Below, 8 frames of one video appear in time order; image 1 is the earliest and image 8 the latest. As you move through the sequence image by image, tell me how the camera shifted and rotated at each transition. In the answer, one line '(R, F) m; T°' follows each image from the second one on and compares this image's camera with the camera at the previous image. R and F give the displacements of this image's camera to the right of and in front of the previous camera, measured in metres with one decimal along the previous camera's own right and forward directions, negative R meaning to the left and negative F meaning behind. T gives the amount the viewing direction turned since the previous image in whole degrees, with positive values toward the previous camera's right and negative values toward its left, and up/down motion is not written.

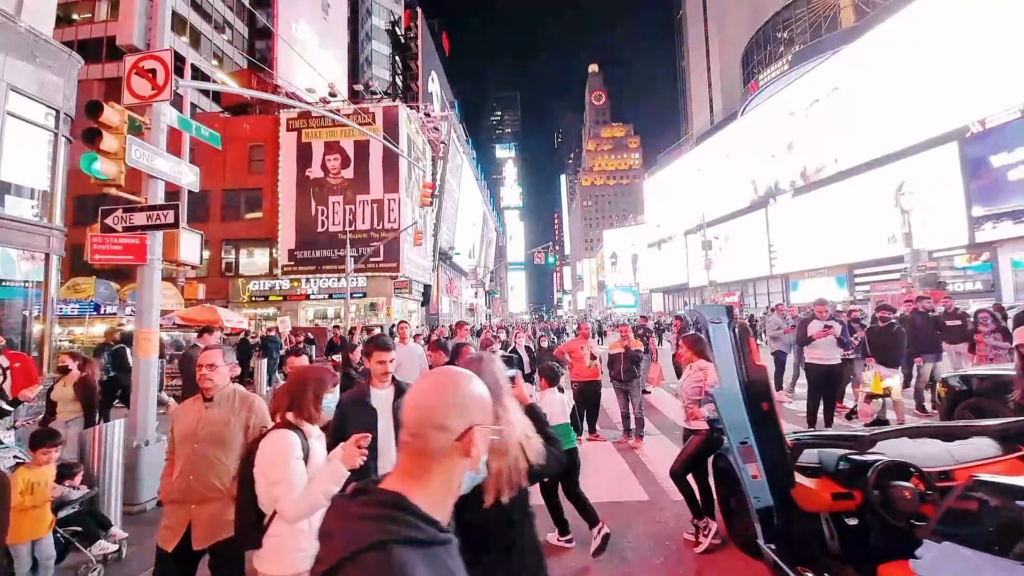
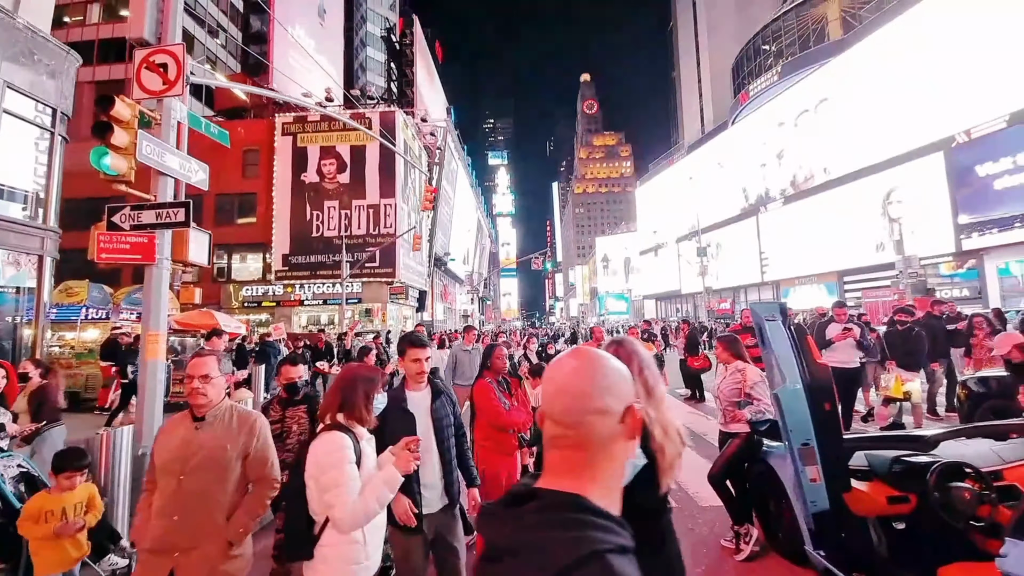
(-0.5, +0.2) m; +1°
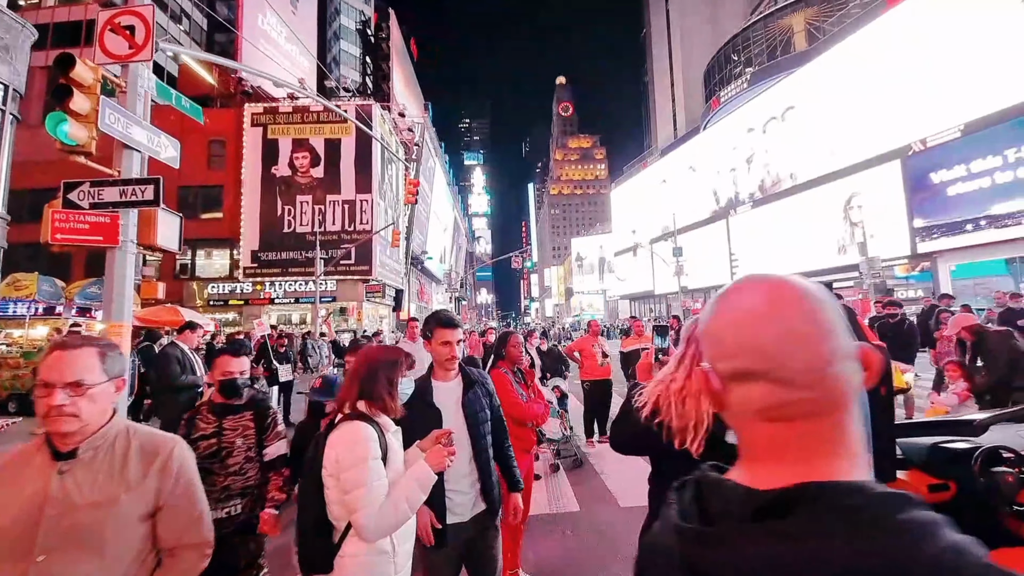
(-0.5, +0.4) m; +3°
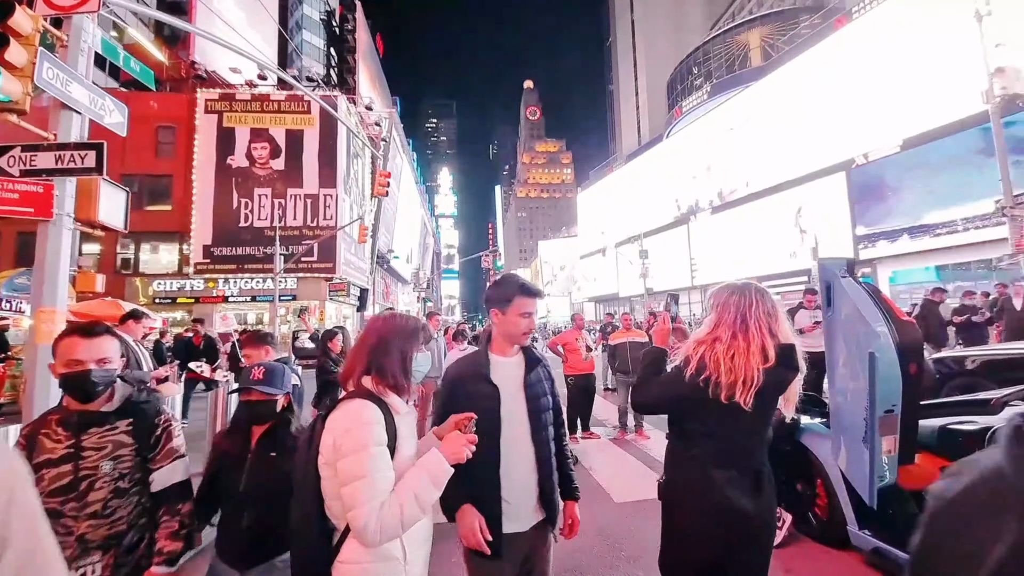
(-0.4, +0.4) m; +5°
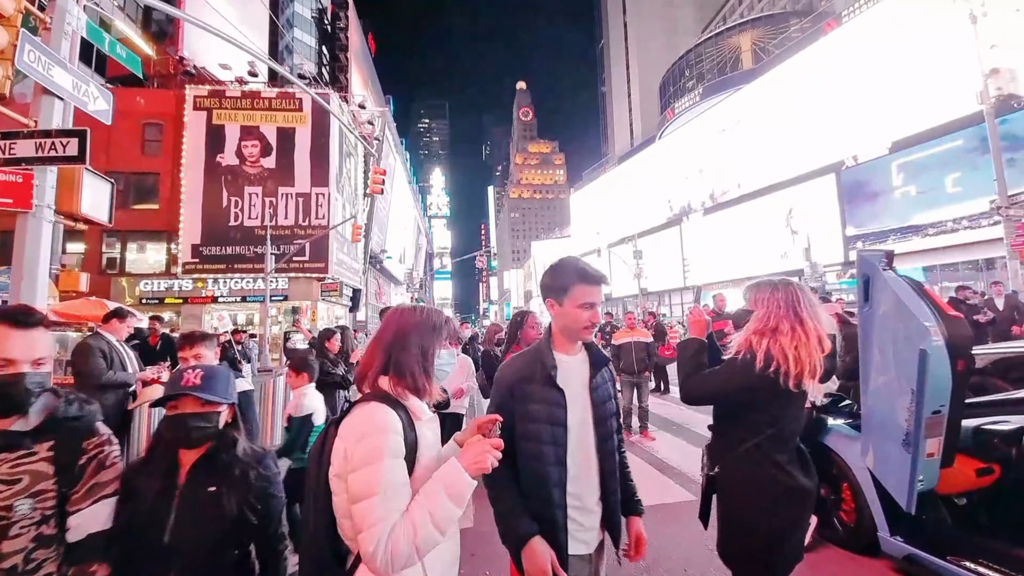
(-0.2, +0.2) m; +1°
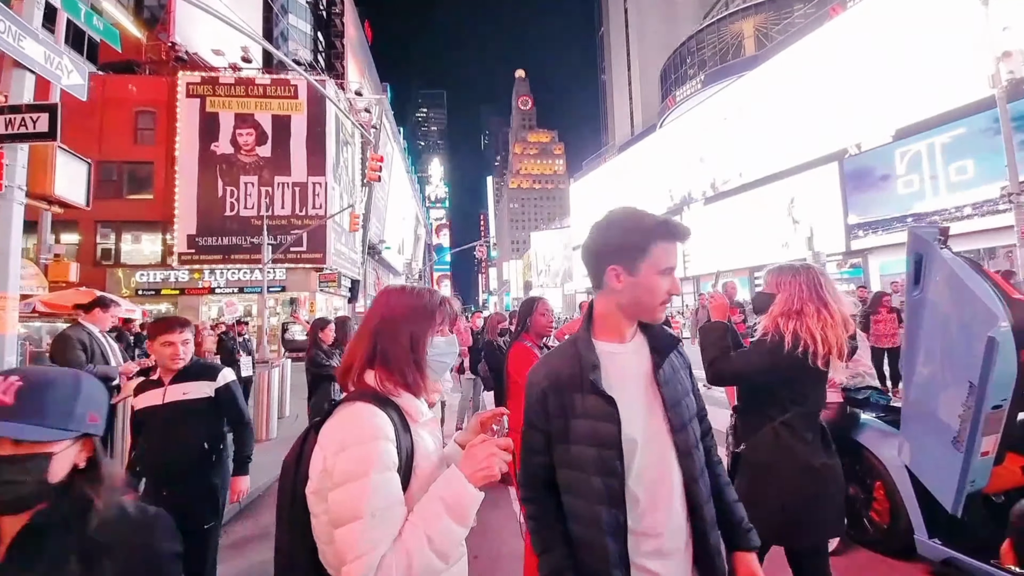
(-0.1, +0.3) m; 0°
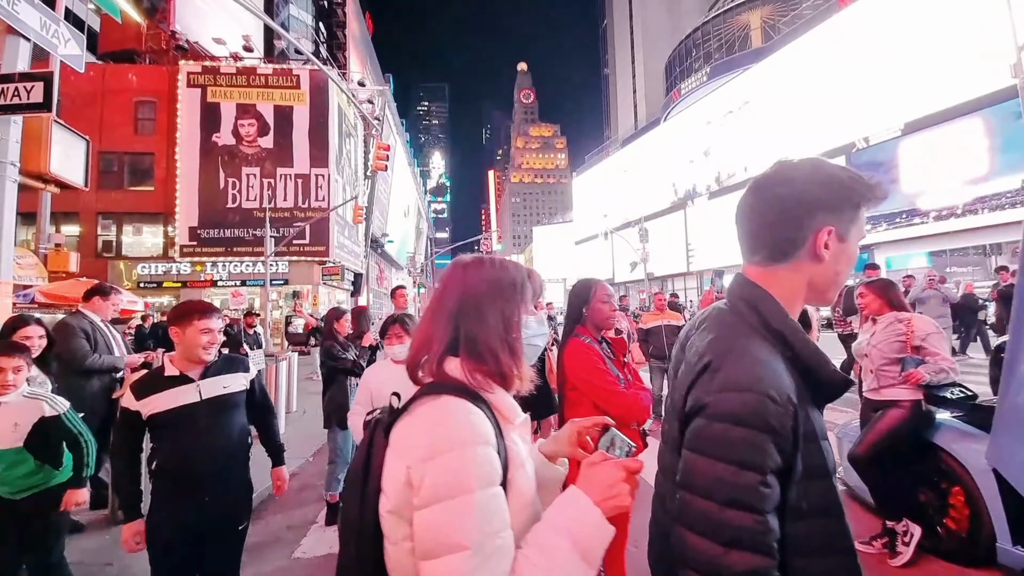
(-0.4, +0.4) m; 0°
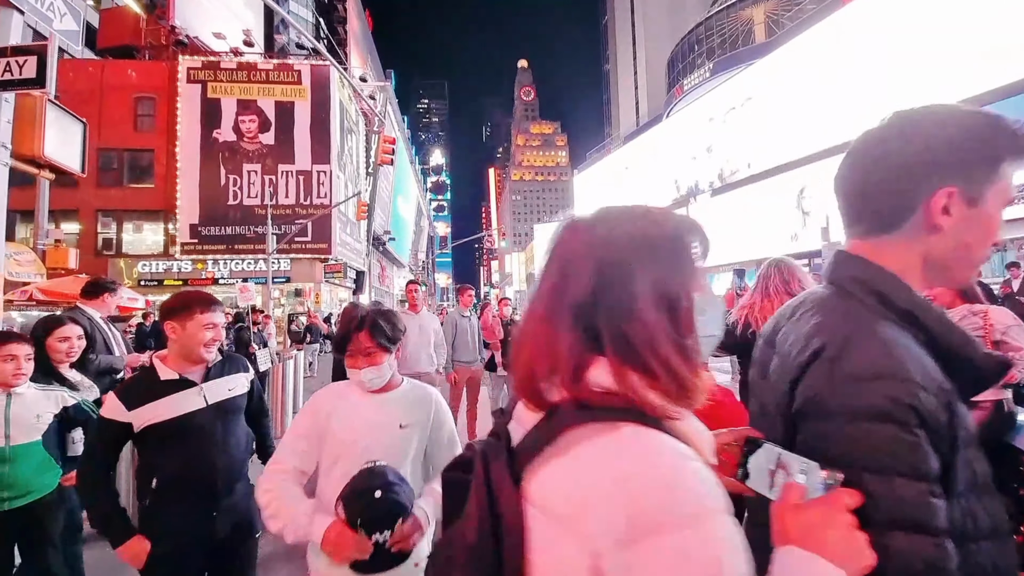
(-0.3, +0.3) m; 0°
